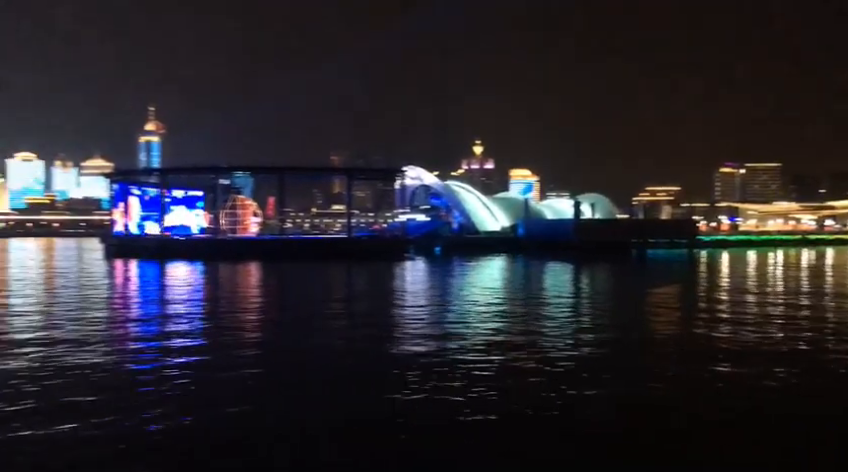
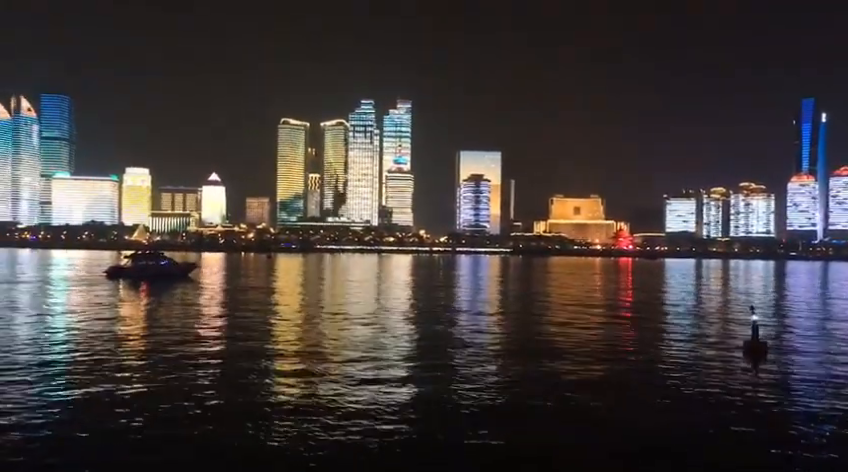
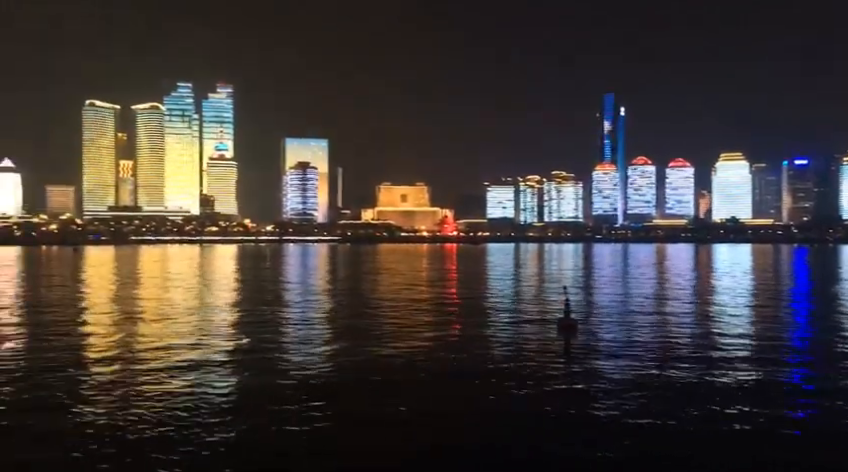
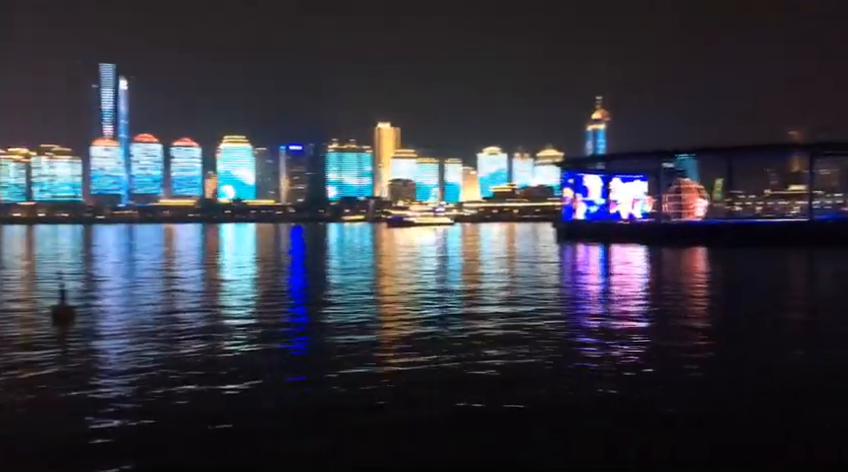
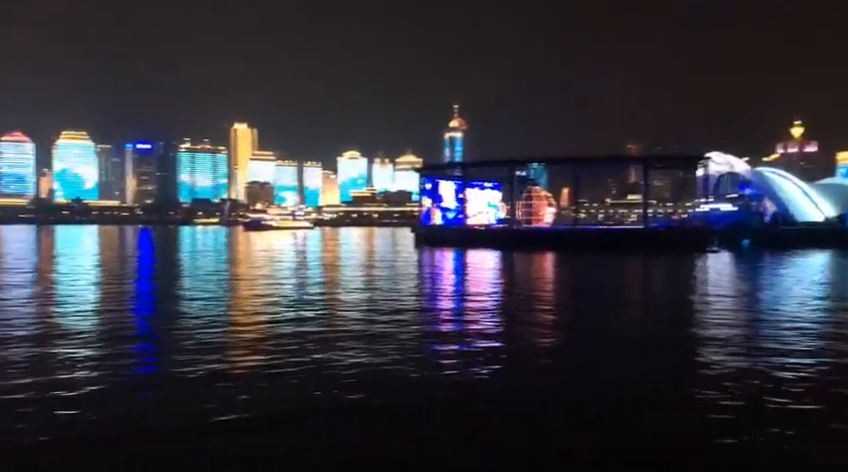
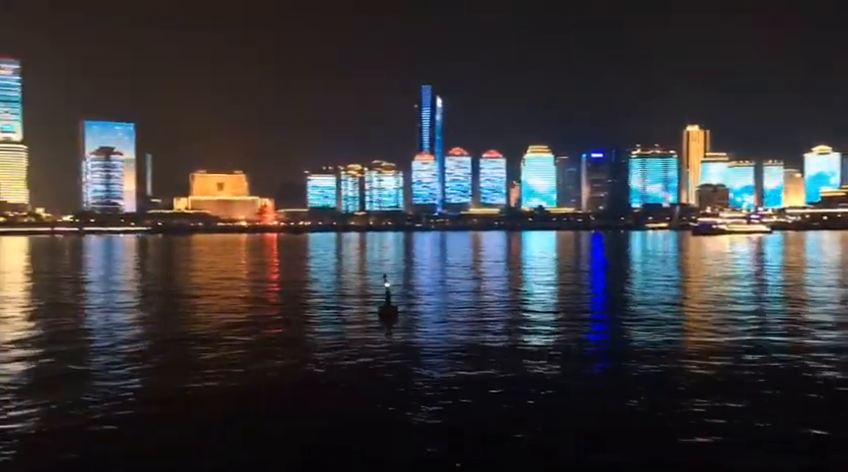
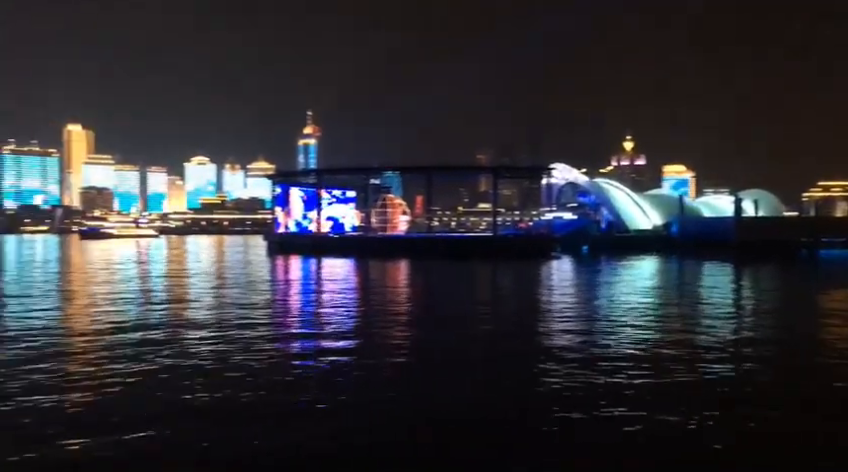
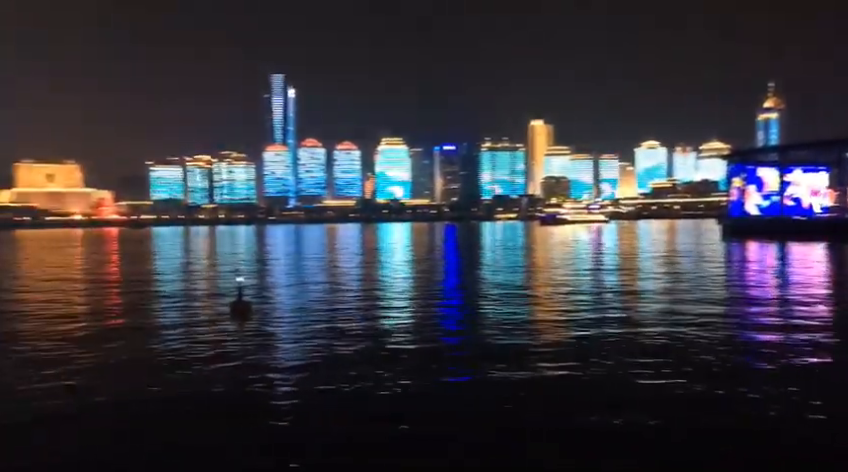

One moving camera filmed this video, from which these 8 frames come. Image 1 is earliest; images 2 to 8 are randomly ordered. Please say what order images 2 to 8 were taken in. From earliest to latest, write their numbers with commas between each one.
7, 5, 4, 8, 6, 3, 2
